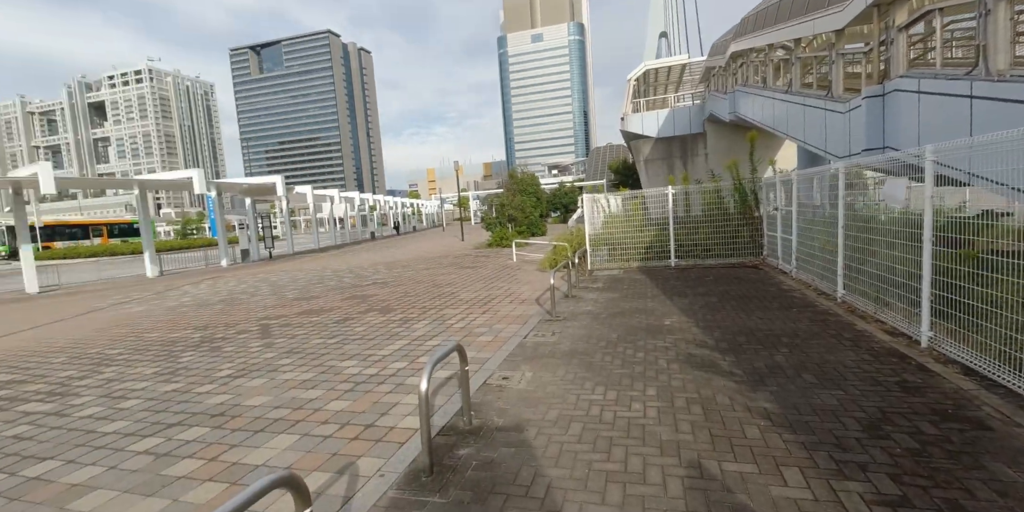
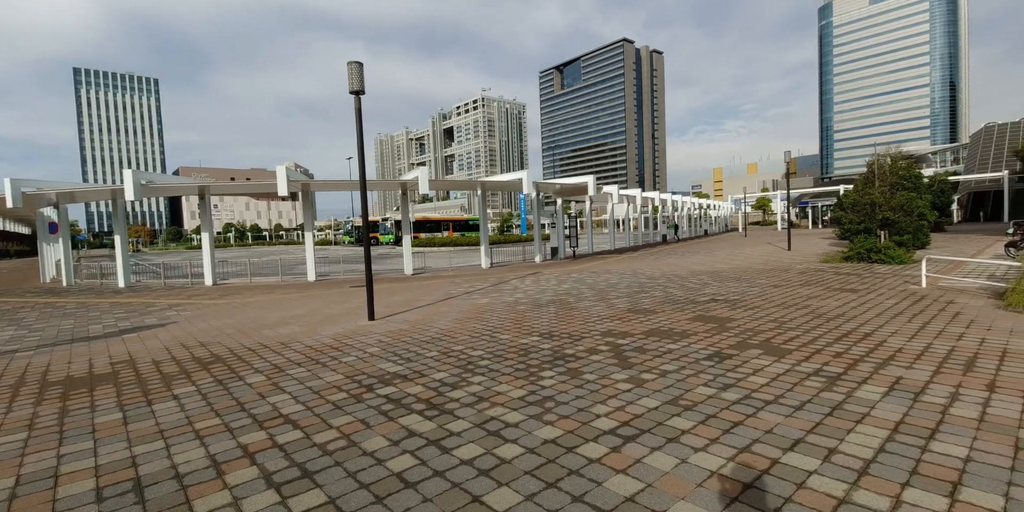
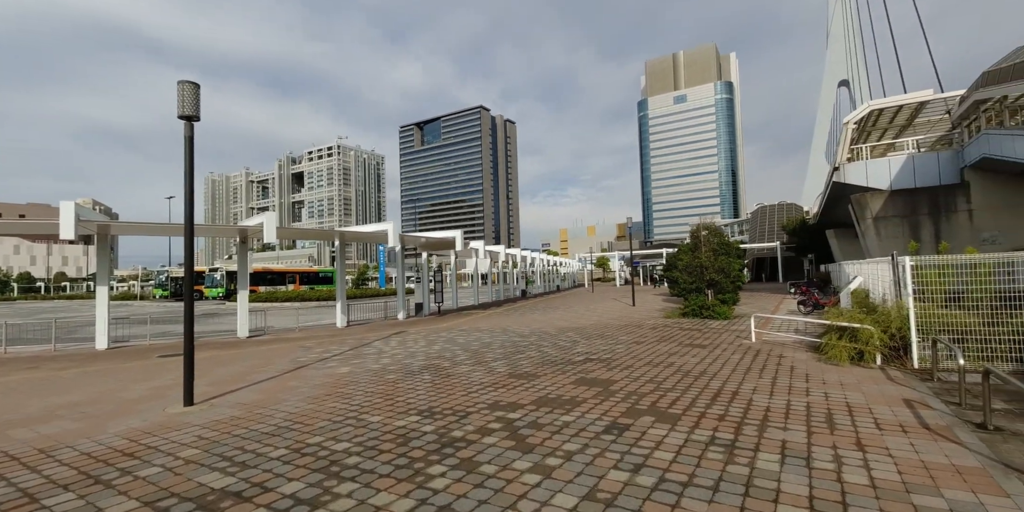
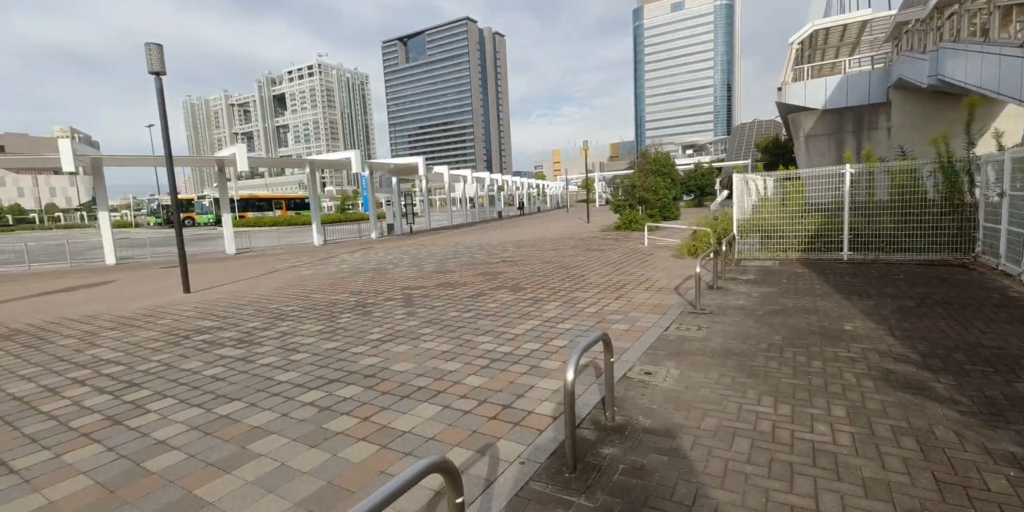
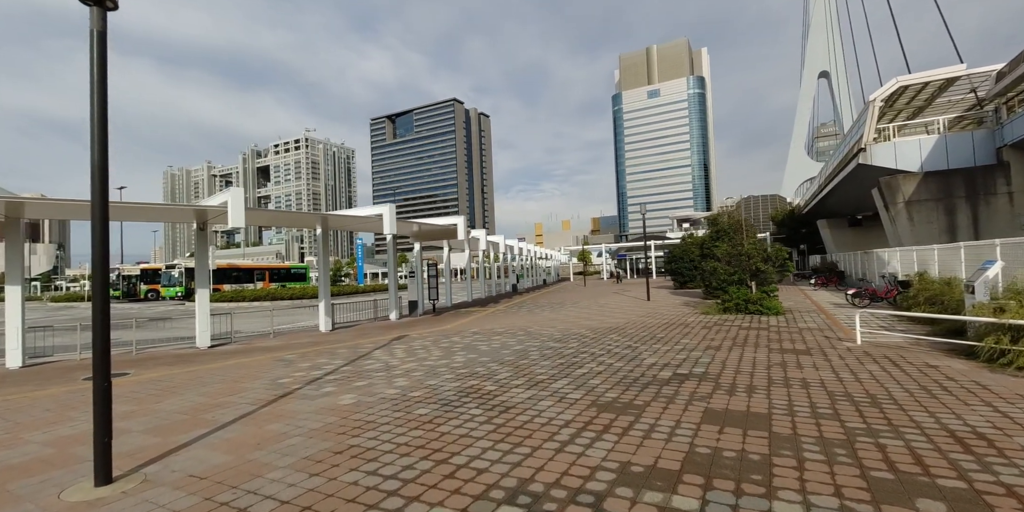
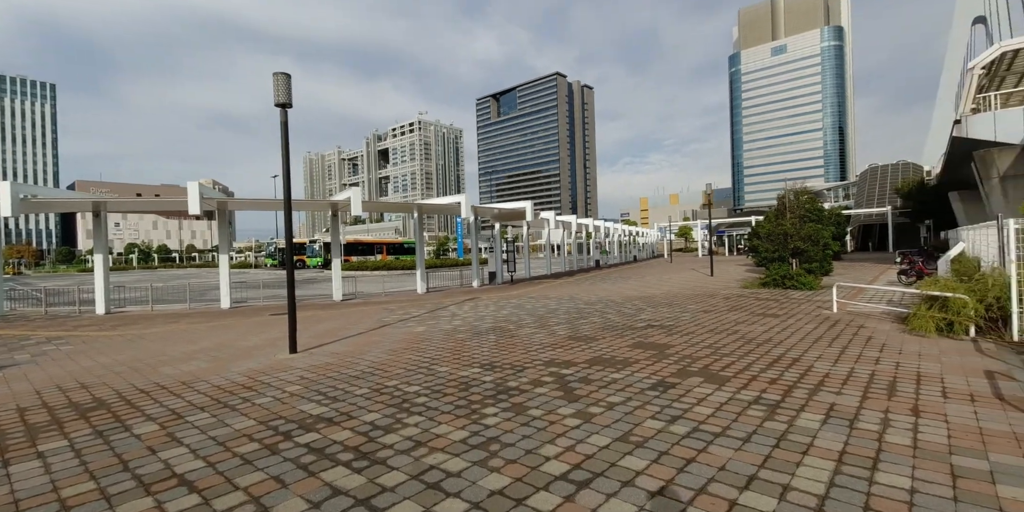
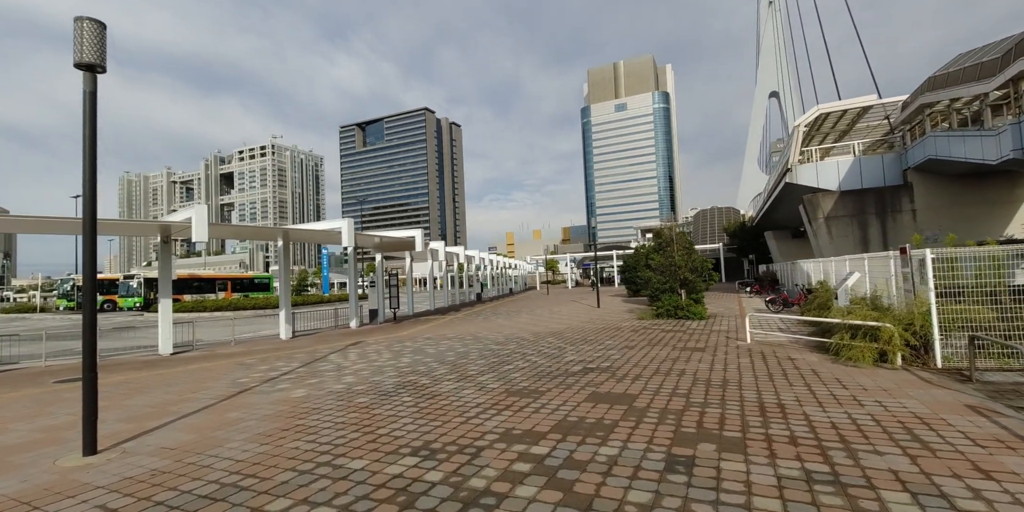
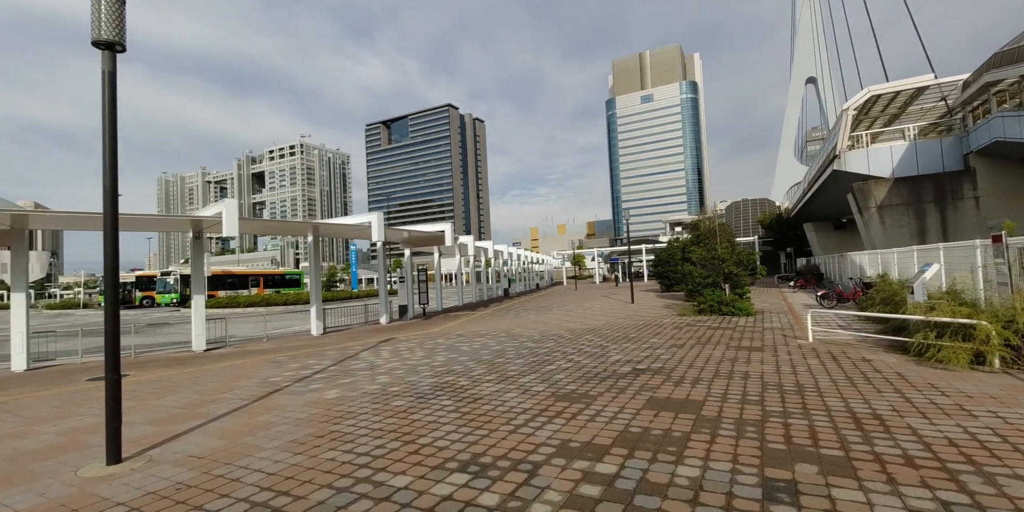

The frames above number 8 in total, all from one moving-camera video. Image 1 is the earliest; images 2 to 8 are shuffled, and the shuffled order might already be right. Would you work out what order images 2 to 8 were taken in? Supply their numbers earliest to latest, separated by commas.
4, 2, 6, 3, 7, 8, 5
